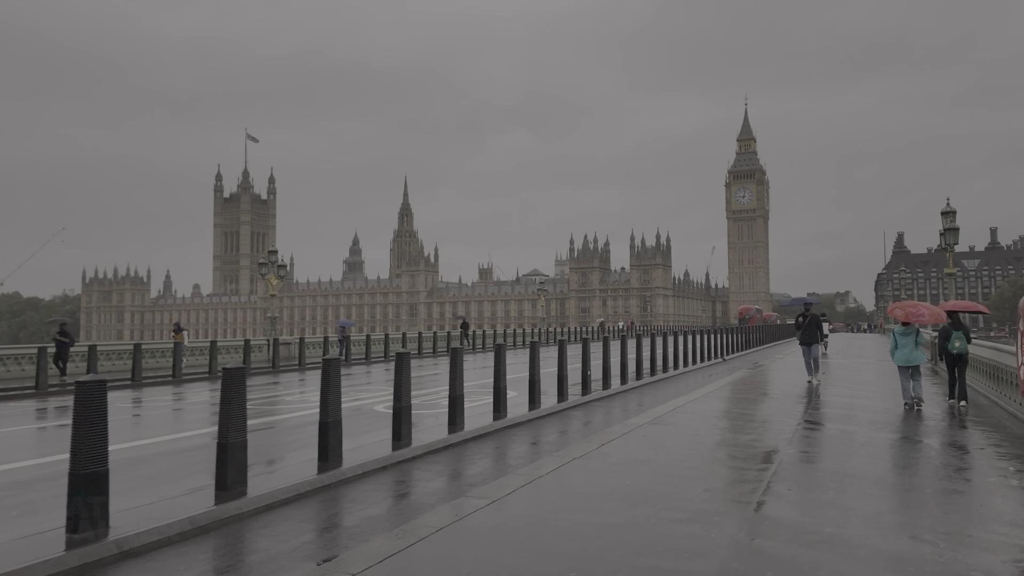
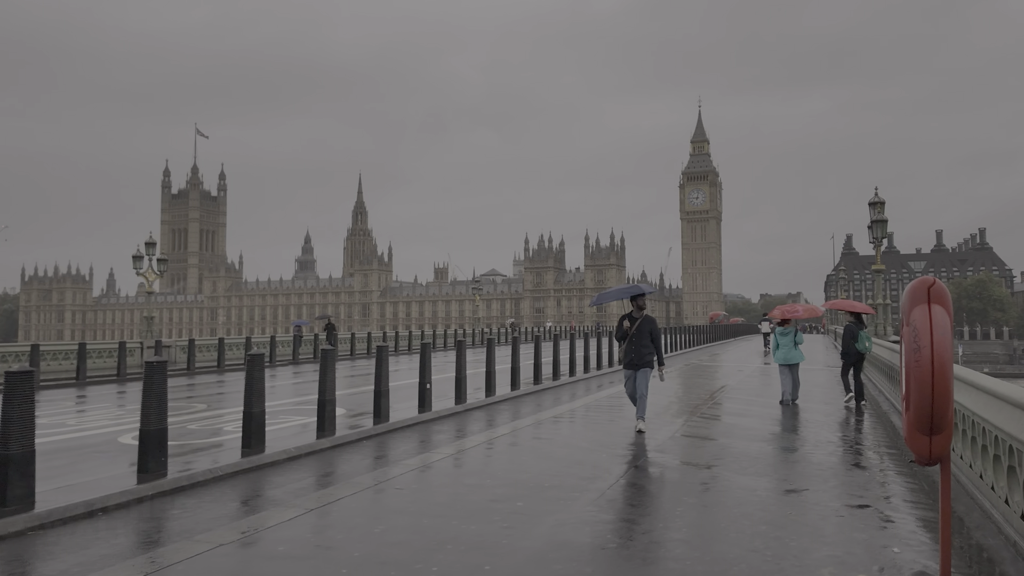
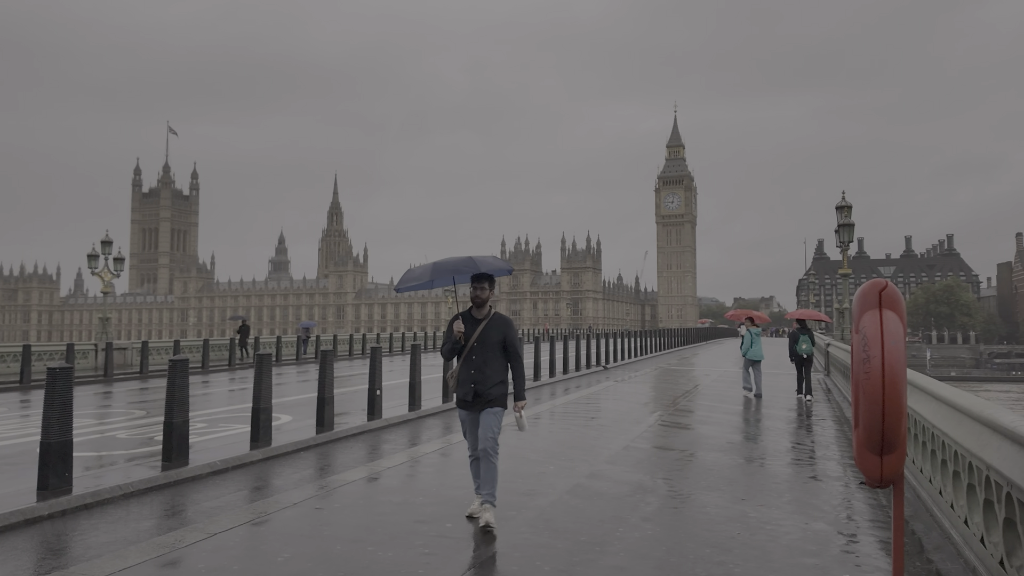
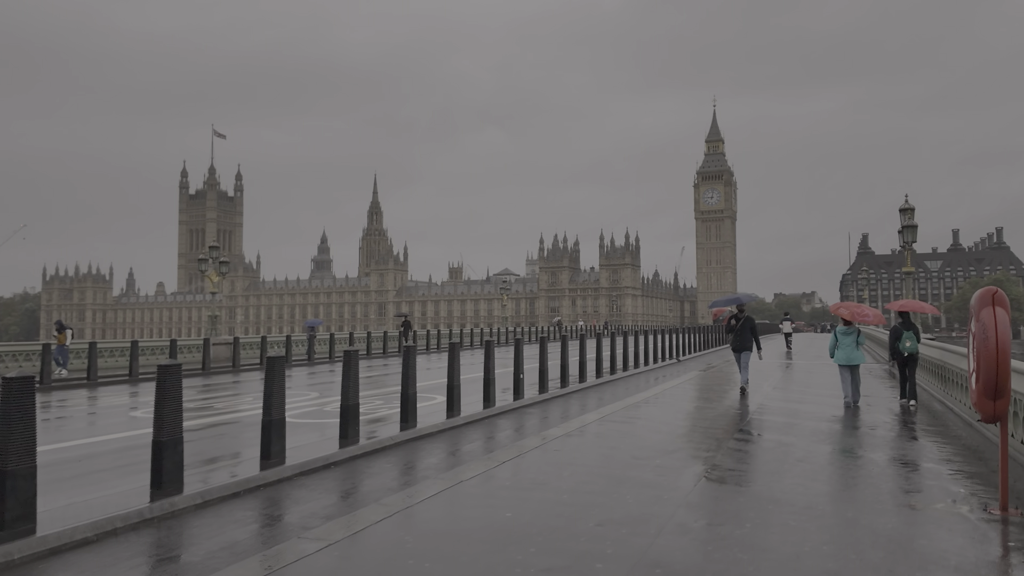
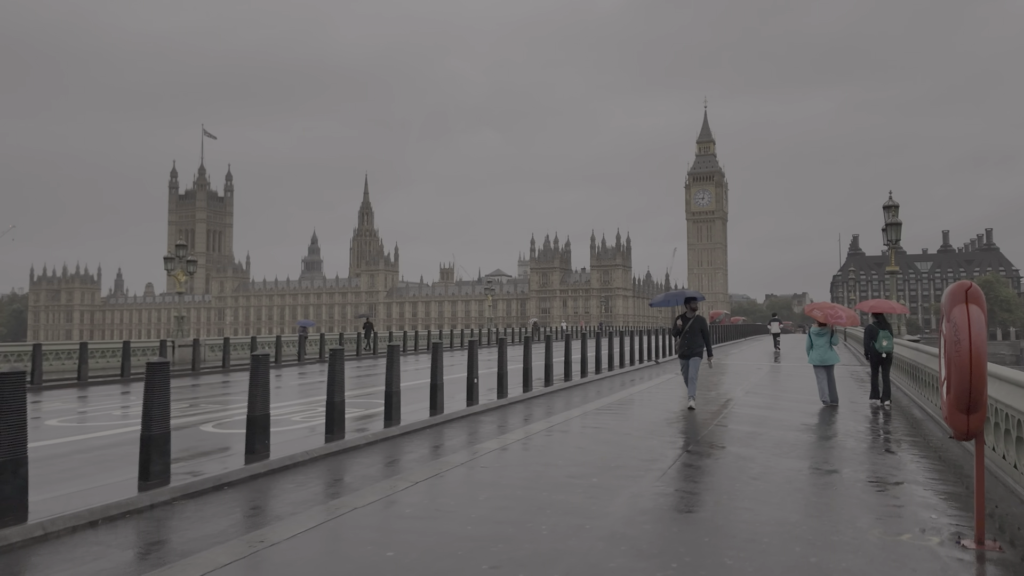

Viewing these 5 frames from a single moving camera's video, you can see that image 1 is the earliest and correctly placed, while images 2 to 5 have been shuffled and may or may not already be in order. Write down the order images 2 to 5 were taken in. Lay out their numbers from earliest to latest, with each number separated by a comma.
4, 5, 2, 3
